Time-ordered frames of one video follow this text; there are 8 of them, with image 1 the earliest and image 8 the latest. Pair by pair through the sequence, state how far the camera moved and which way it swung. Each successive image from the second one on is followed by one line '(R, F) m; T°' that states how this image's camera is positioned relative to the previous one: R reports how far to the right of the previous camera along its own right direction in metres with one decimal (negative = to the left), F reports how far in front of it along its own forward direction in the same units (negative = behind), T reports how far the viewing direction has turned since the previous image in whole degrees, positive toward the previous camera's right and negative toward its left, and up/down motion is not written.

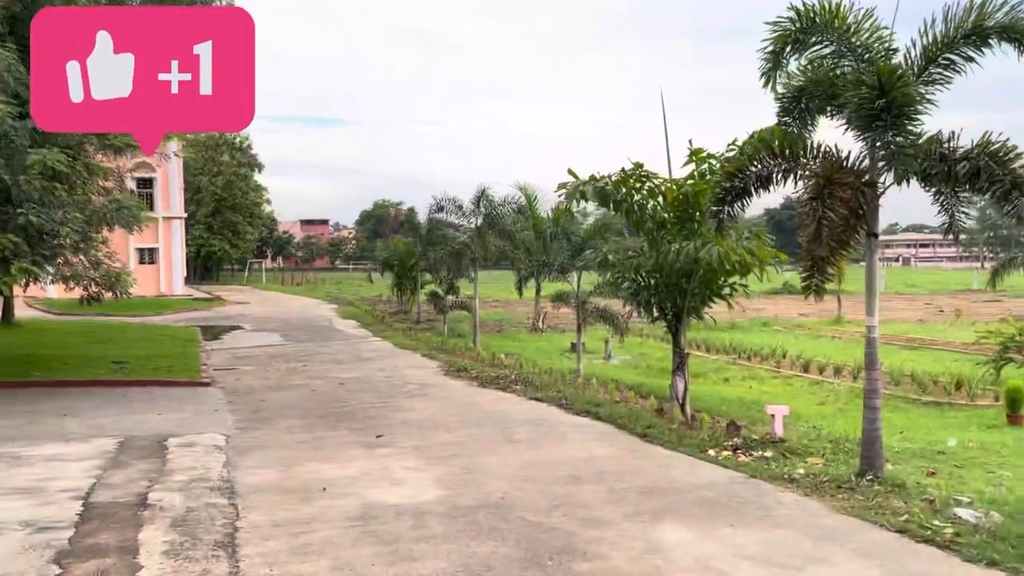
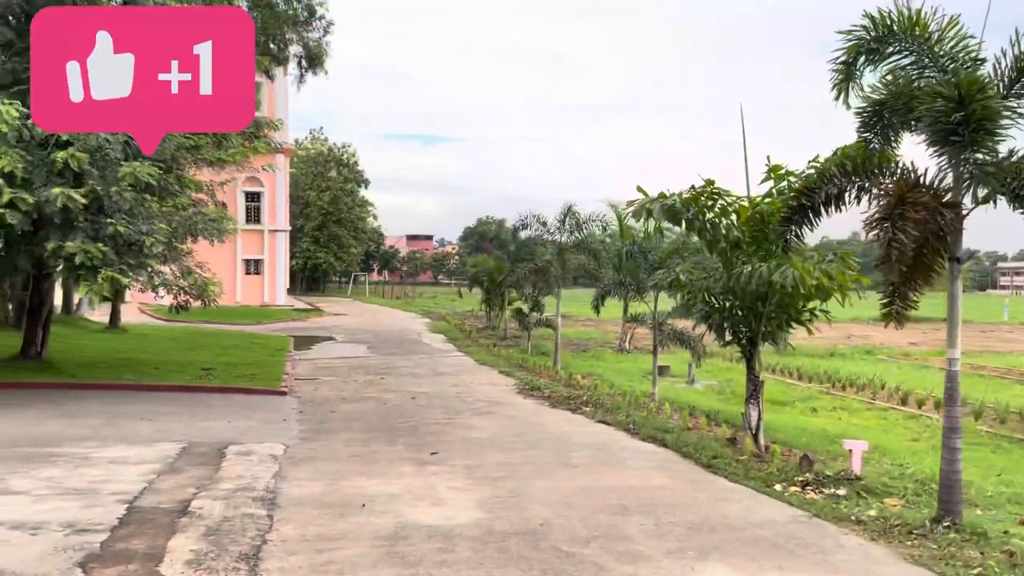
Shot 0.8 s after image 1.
(+0.4, +0.2) m; -7°
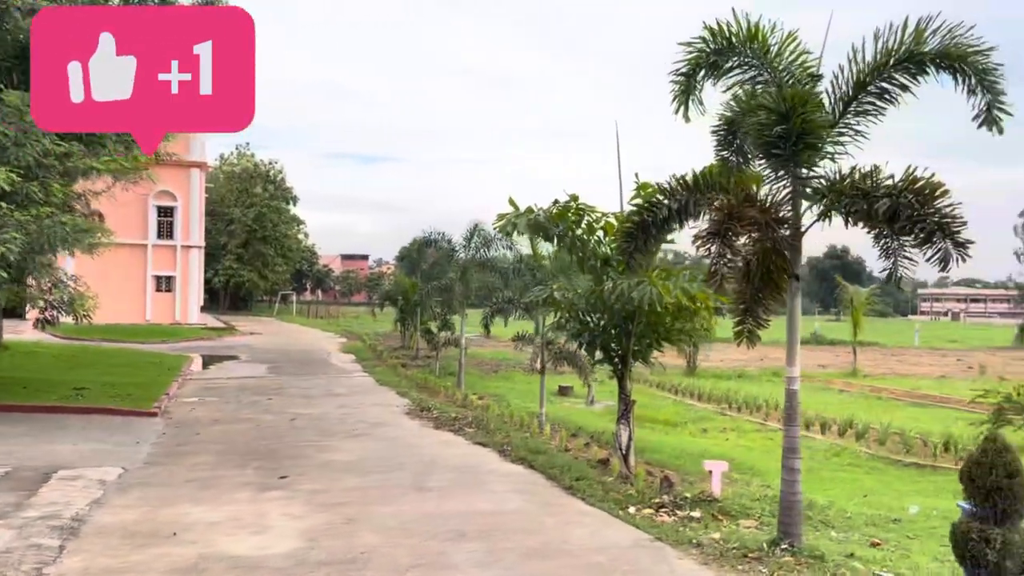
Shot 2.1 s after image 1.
(+0.7, +0.2) m; +4°
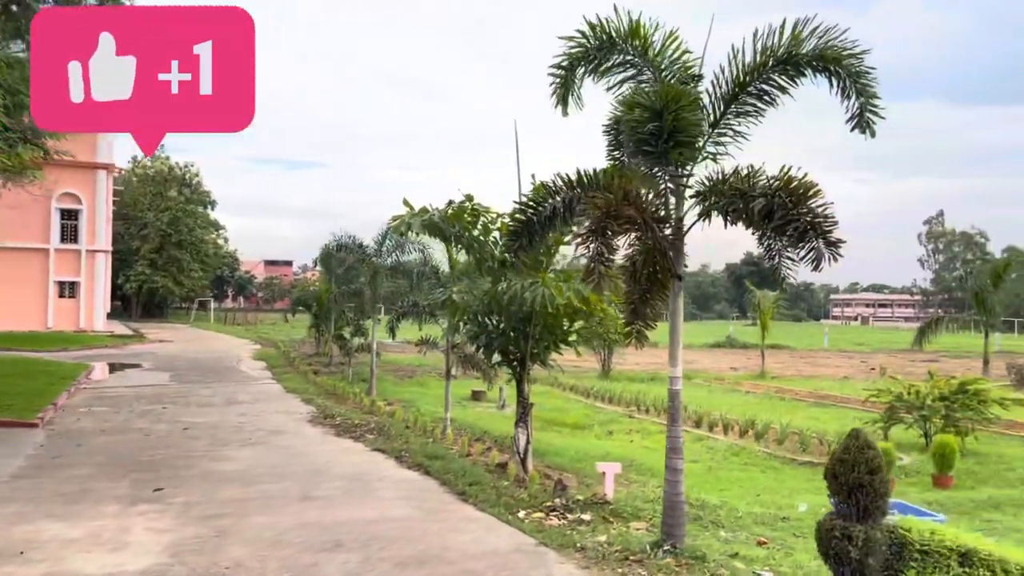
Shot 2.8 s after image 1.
(+0.3, +0.1) m; +5°
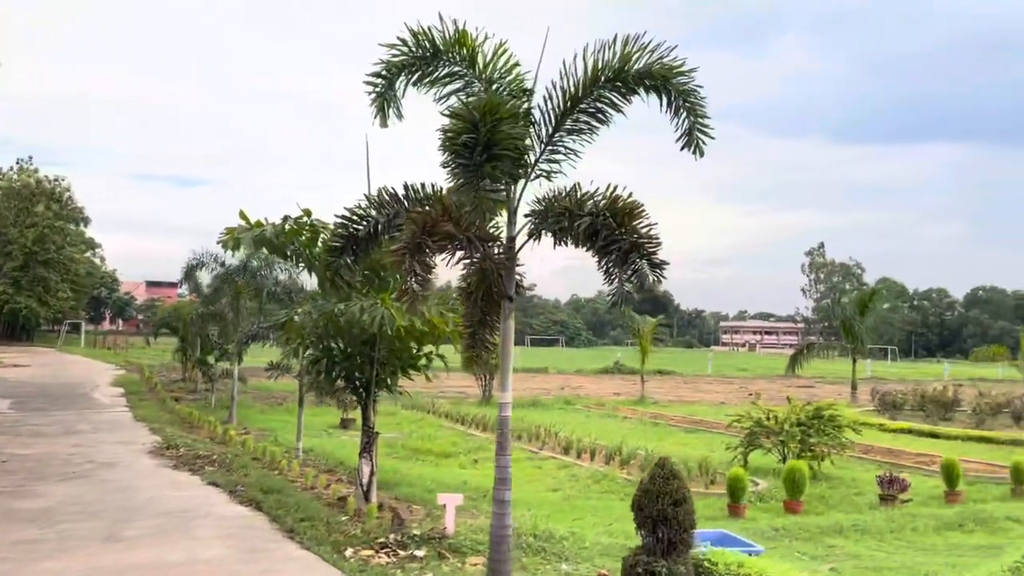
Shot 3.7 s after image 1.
(+0.5, +0.3) m; +7°
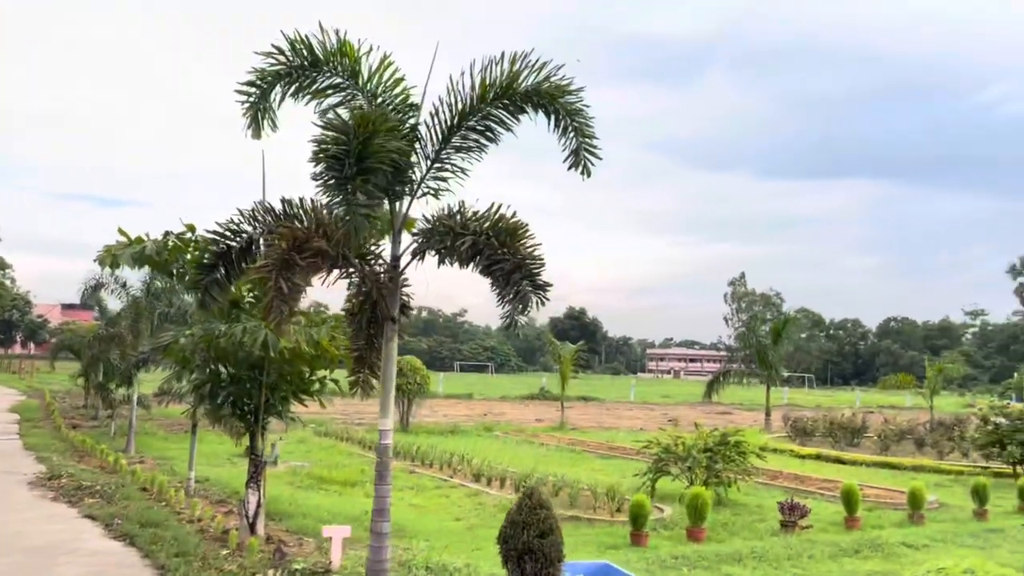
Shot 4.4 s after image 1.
(+0.3, +0.2) m; +5°
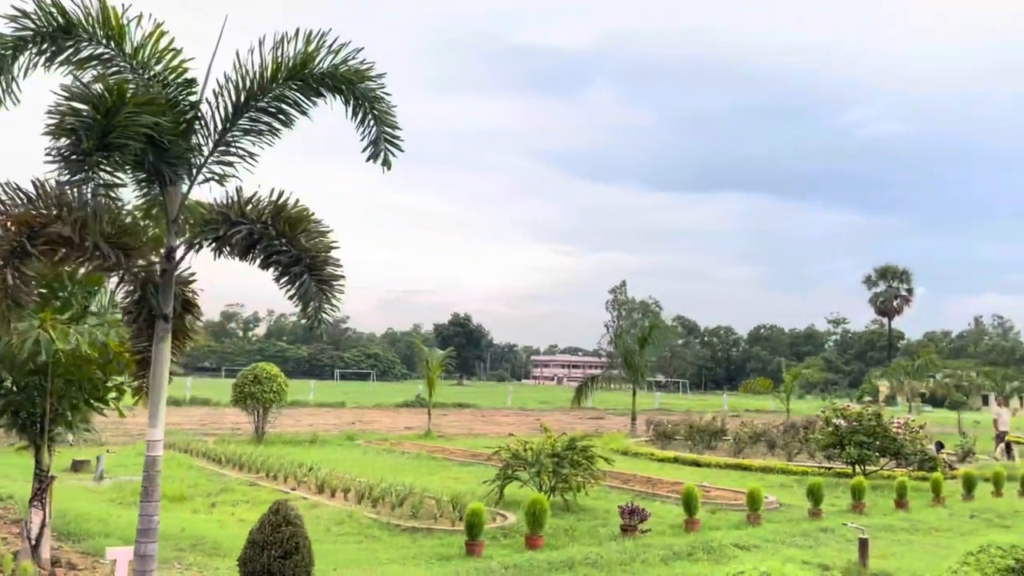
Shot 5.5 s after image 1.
(+0.6, +0.3) m; +8°
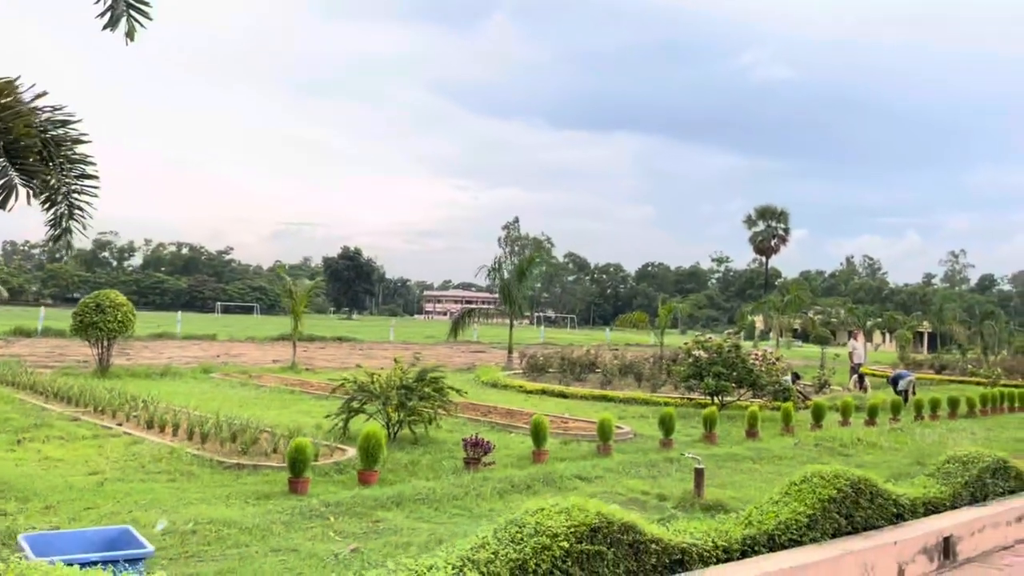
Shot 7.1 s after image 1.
(+0.6, +0.6) m; +7°
